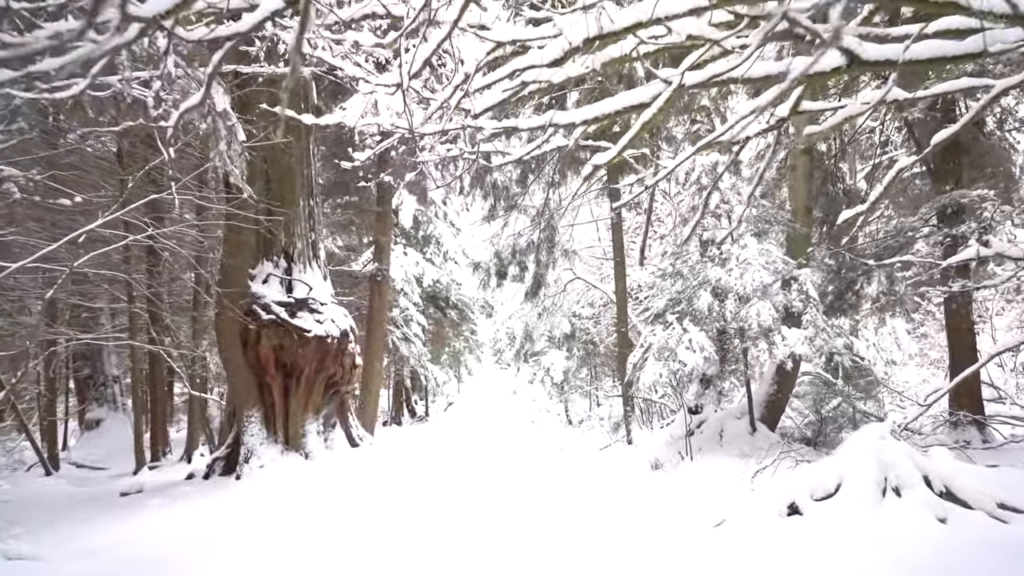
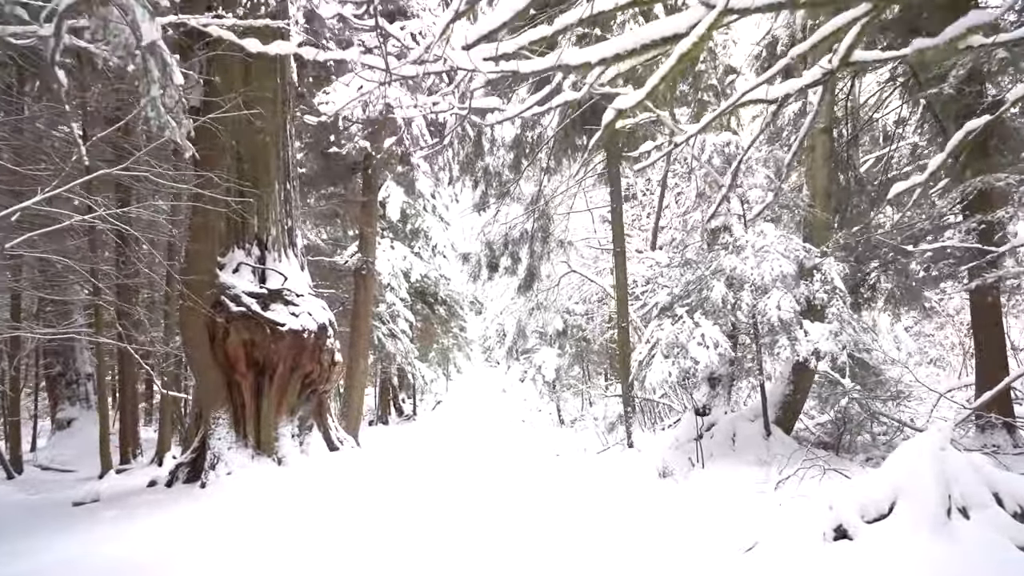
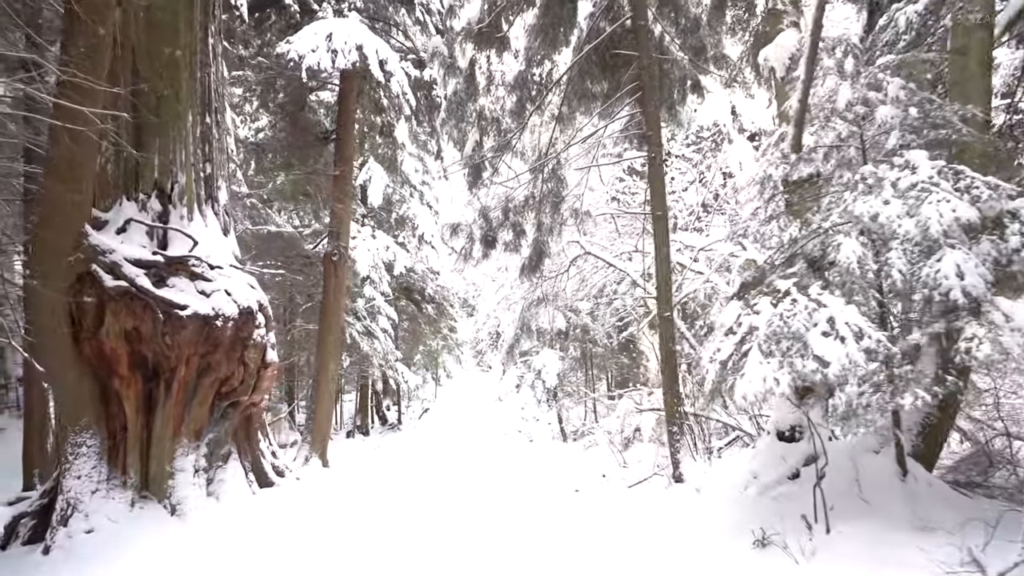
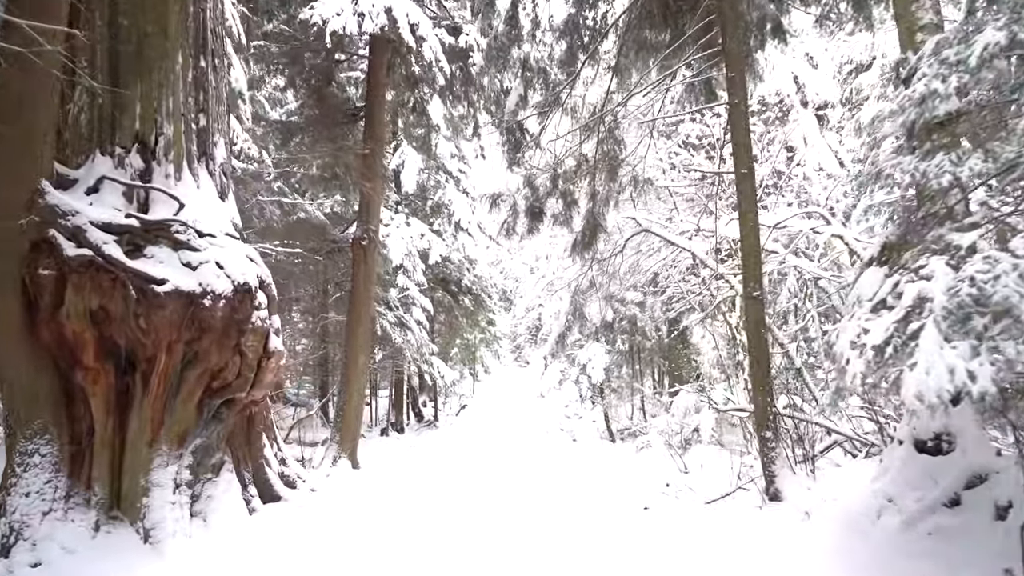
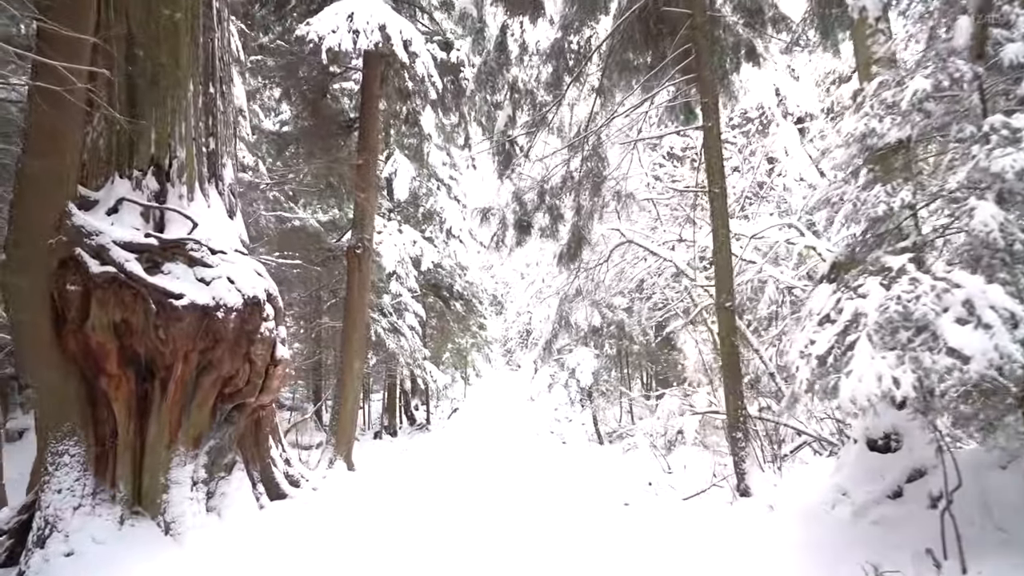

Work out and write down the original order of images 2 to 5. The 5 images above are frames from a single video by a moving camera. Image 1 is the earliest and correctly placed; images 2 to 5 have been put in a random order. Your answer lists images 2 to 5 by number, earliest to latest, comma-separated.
2, 3, 5, 4
